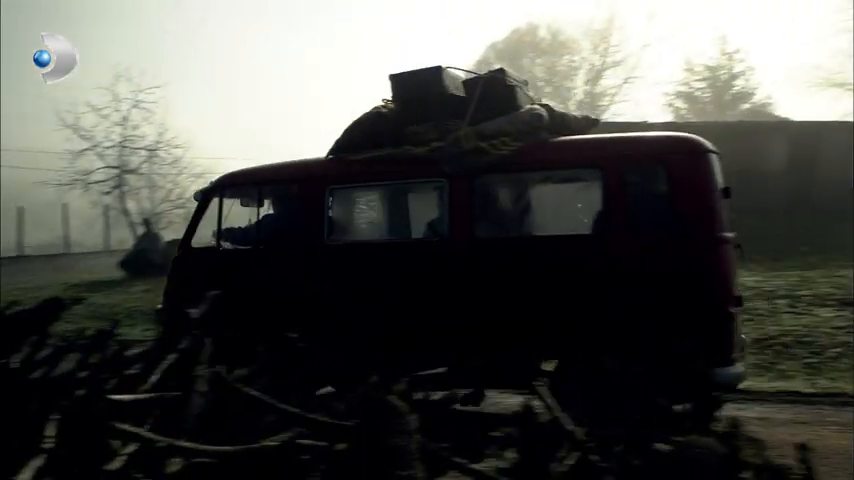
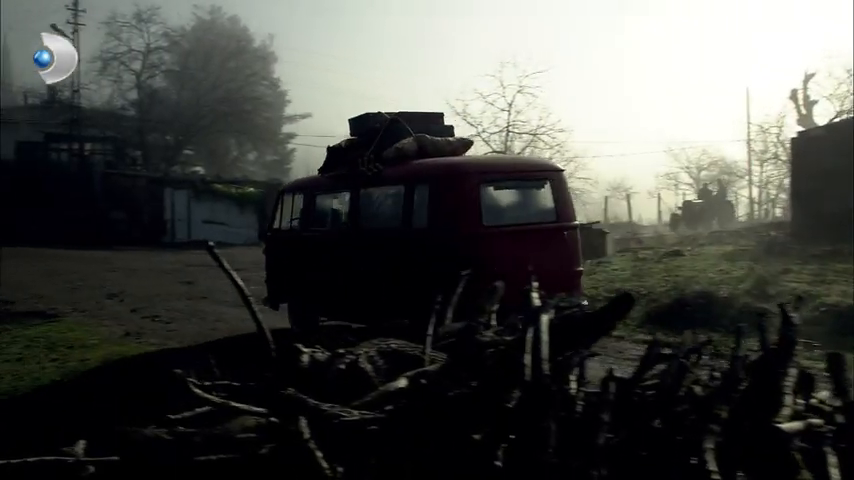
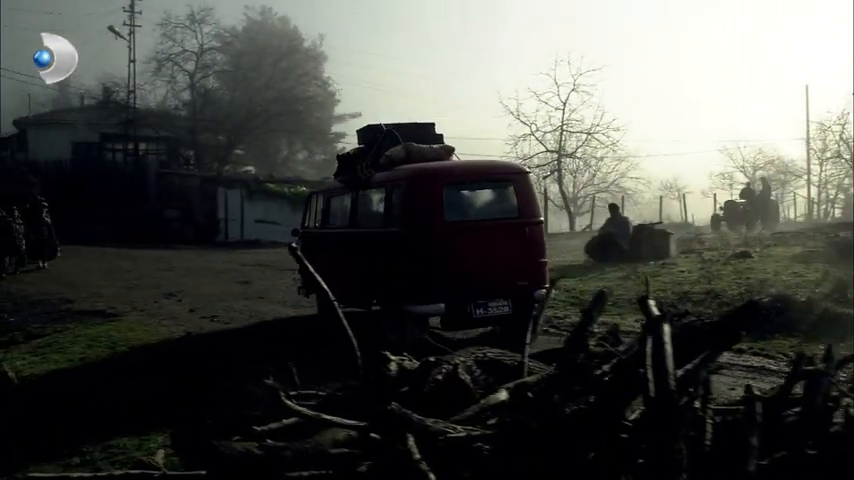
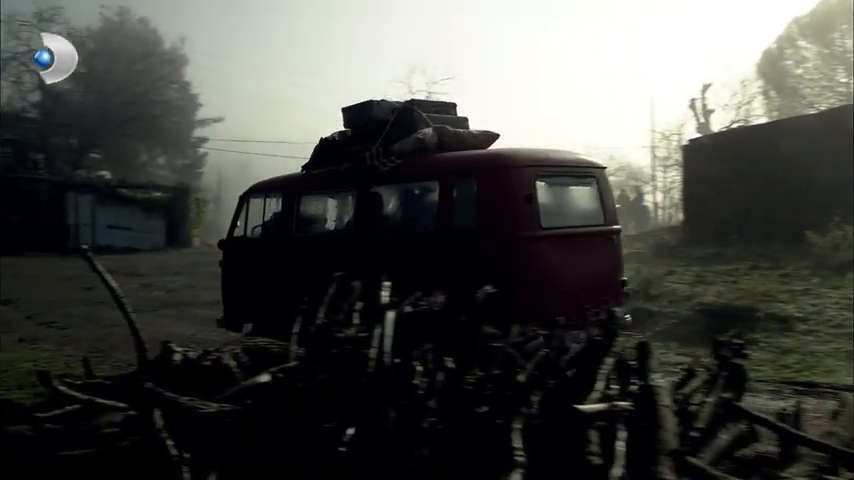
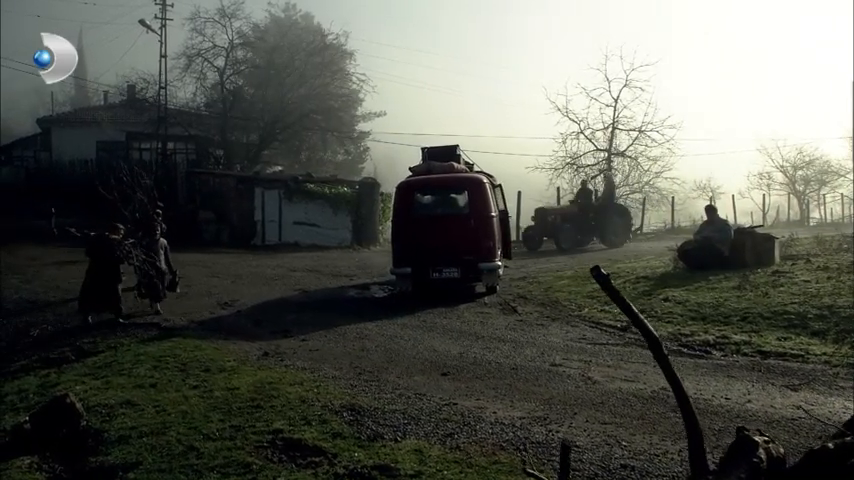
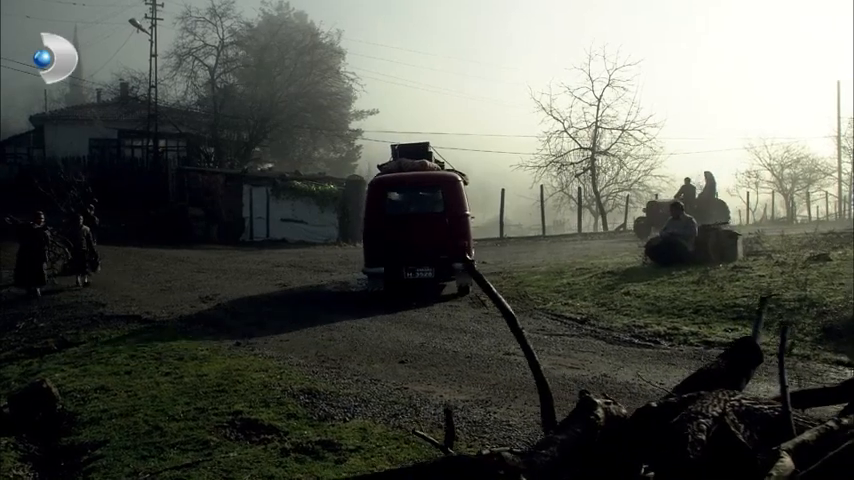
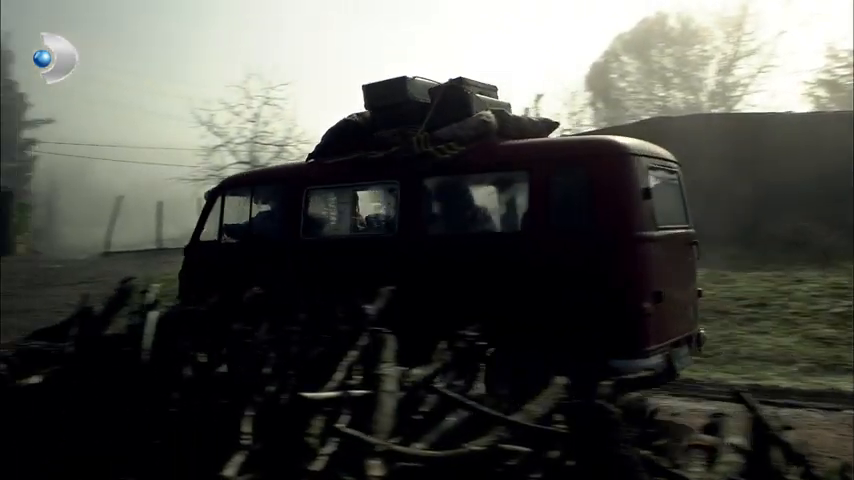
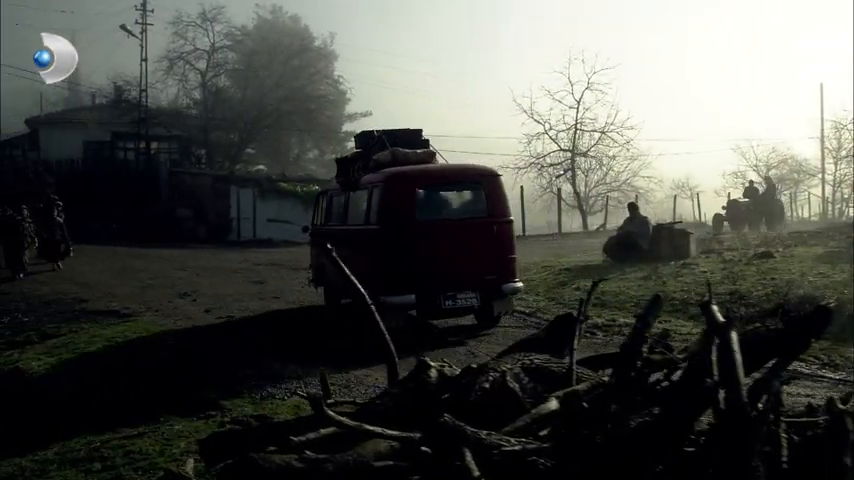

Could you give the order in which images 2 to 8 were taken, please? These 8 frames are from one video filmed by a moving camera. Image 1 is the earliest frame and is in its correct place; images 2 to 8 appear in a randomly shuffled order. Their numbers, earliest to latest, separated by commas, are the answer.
7, 4, 2, 3, 8, 6, 5
